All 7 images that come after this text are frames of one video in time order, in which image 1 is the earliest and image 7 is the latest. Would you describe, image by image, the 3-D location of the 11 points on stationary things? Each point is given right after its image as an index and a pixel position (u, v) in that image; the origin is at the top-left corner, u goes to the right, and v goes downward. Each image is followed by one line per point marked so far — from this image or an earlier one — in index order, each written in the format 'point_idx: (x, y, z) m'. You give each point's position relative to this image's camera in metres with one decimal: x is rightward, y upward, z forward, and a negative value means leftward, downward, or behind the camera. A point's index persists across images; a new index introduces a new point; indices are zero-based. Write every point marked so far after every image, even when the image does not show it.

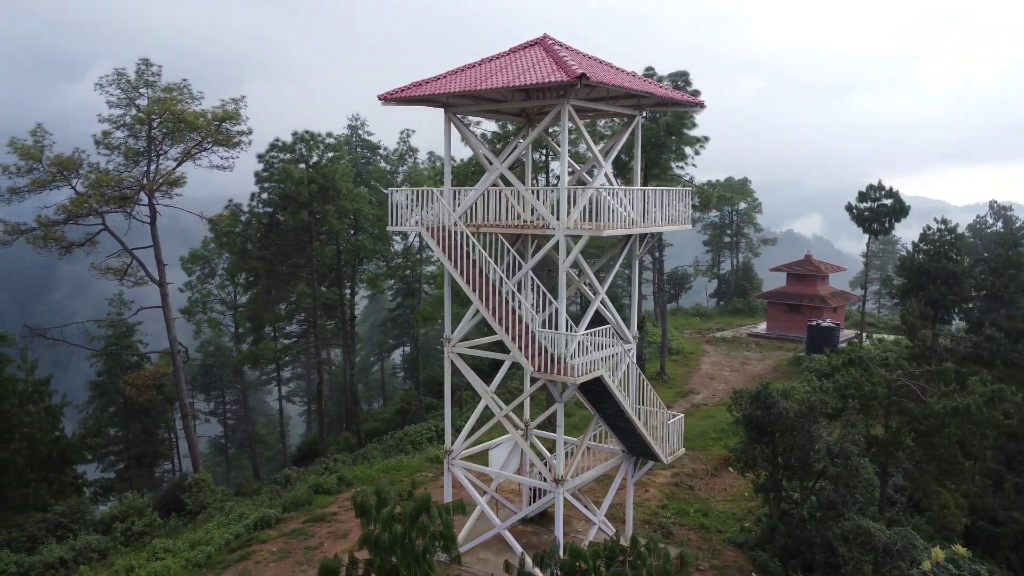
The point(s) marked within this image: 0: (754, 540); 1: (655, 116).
0: (+4.6, -4.8, +13.5) m
1: (+3.5, +4.2, +17.4) m
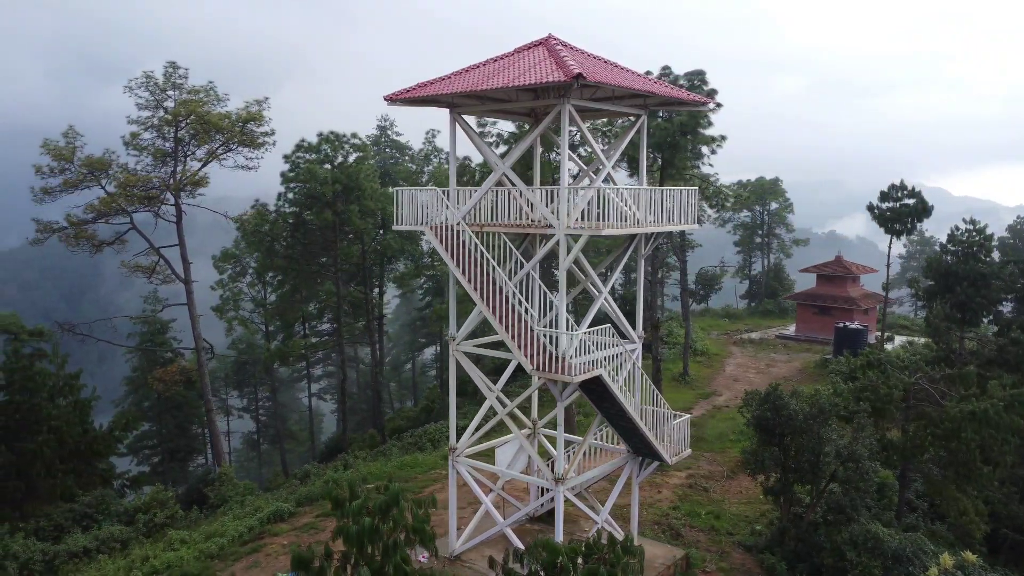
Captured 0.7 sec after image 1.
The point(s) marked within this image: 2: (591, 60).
0: (+4.7, -4.8, +13.3) m
1: (+3.9, +4.2, +17.3) m
2: (+1.2, +3.4, +10.8) m
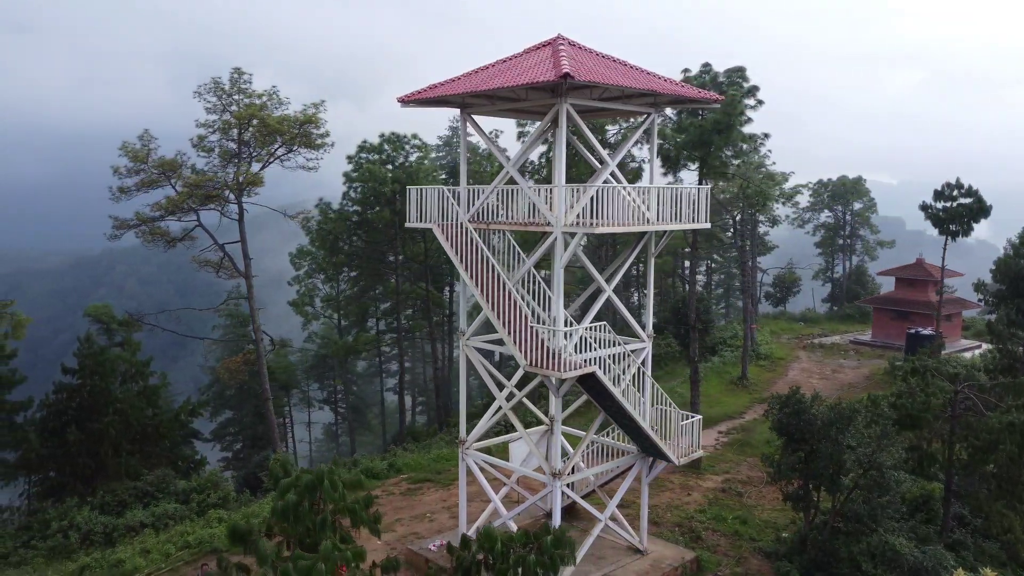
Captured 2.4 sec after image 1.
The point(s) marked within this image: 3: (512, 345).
0: (+4.9, -4.8, +13.0) m
1: (+4.7, +4.2, +17.0) m
2: (+1.3, +3.5, +10.8) m
3: (0.0, -0.8, +10.4) m
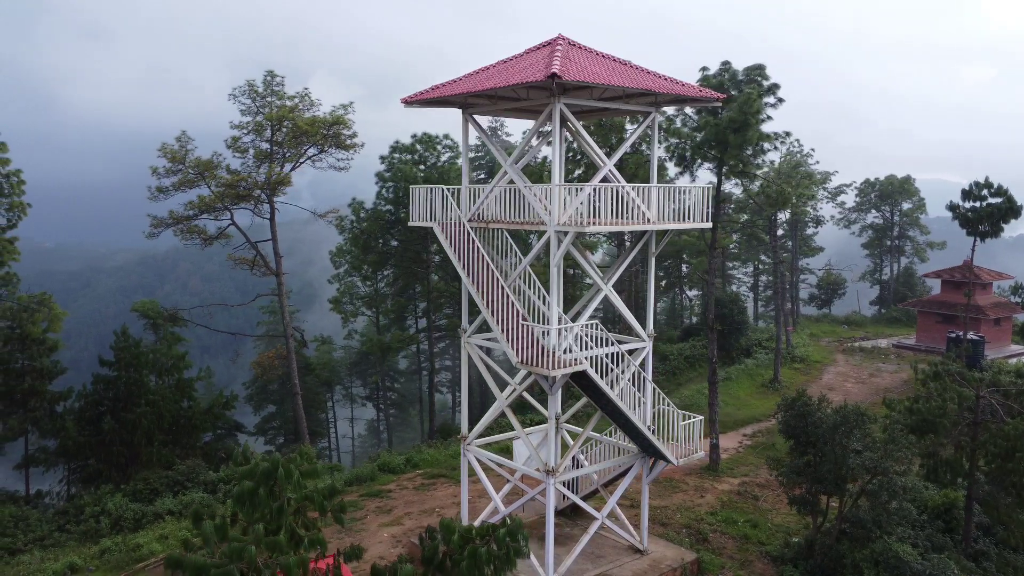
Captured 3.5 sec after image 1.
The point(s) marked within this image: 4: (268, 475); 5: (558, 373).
0: (+5.0, -4.8, +12.8) m
1: (+5.0, +4.2, +16.8) m
2: (+1.3, +3.5, +10.9) m
3: (-0.1, -0.8, +10.5) m
4: (-2.0, -1.5, +5.6) m
5: (+0.6, -1.2, +9.9) m
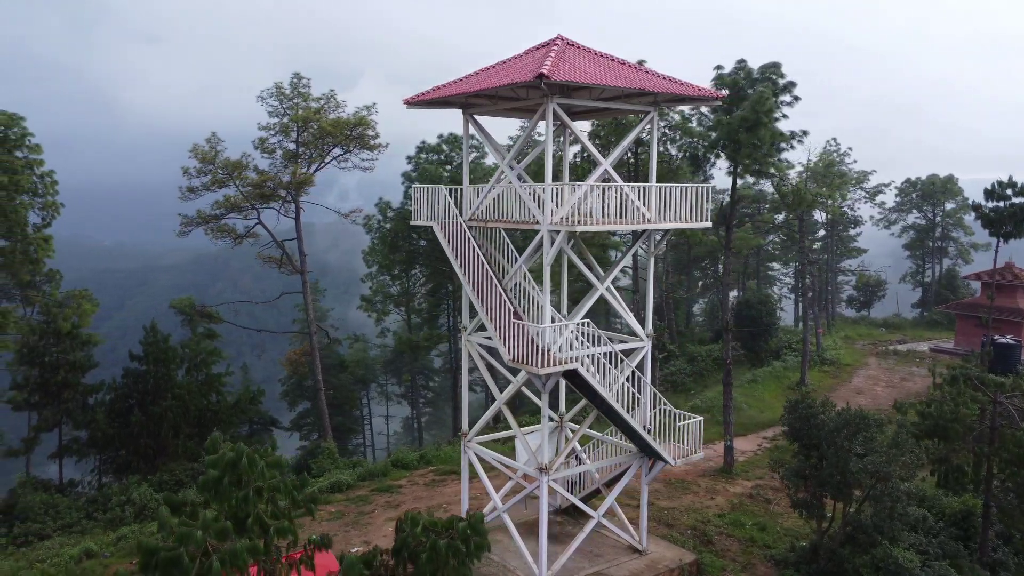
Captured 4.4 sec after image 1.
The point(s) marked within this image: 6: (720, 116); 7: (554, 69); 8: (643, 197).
0: (+5.0, -4.8, +12.6) m
1: (+5.3, +4.2, +16.6) m
2: (+1.2, +3.5, +10.9) m
3: (-0.2, -0.8, +10.6) m
4: (-2.4, -1.5, +5.9) m
5: (+0.5, -1.2, +10.0) m
6: (+4.9, +4.0, +16.7) m
7: (+0.6, +3.2, +10.2) m
8: (+2.1, +1.5, +11.4) m
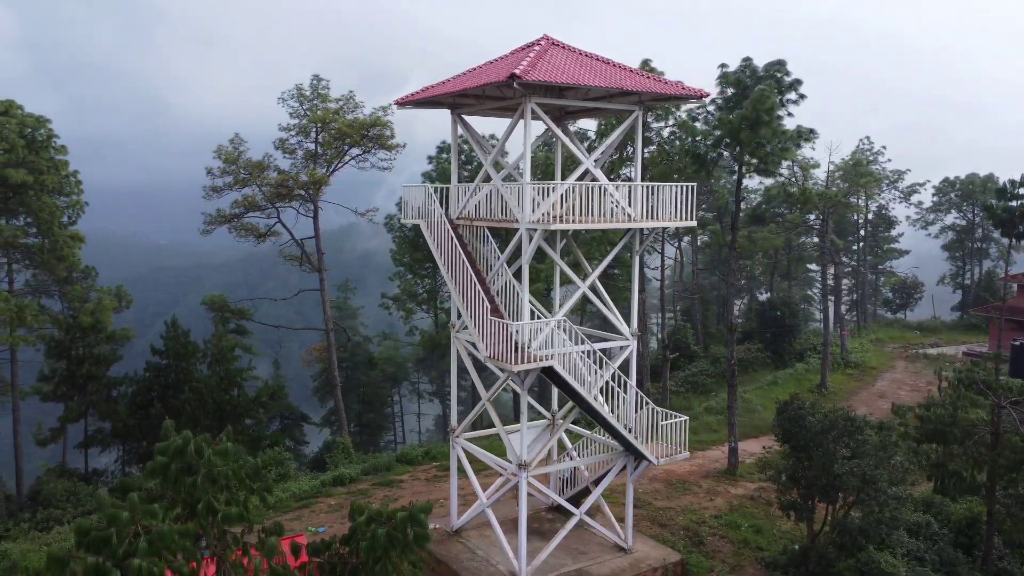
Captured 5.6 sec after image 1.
0: (+4.7, -4.9, +12.5) m
1: (+5.3, +4.2, +16.5) m
2: (+1.0, +3.5, +11.0) m
3: (-0.5, -0.7, +10.8) m
4: (-2.9, -1.4, +6.1) m
5: (+0.2, -1.1, +10.1) m
6: (+4.9, +4.0, +16.6) m
7: (+0.3, +3.2, +10.3) m
8: (+1.9, +1.5, +11.5) m
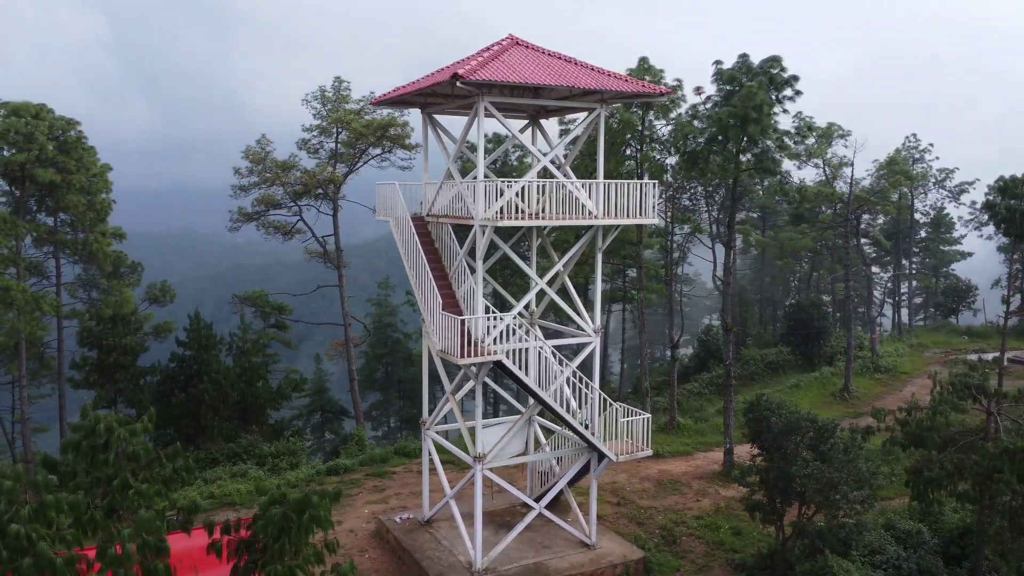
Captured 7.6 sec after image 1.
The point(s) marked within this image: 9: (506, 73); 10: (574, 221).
0: (+4.1, -4.9, +12.4) m
1: (+5.1, +4.2, +16.4) m
2: (+0.4, +3.6, +11.2) m
3: (-1.1, -0.7, +11.1) m
4: (-3.9, -1.3, +6.6) m
5: (-0.5, -1.1, +10.4) m
6: (+4.7, +4.0, +16.5) m
7: (-0.3, +3.2, +10.6) m
8: (+1.3, +1.5, +11.6) m
9: (0.0, +3.1, +10.5) m
10: (+1.0, +1.0, +11.2) m
